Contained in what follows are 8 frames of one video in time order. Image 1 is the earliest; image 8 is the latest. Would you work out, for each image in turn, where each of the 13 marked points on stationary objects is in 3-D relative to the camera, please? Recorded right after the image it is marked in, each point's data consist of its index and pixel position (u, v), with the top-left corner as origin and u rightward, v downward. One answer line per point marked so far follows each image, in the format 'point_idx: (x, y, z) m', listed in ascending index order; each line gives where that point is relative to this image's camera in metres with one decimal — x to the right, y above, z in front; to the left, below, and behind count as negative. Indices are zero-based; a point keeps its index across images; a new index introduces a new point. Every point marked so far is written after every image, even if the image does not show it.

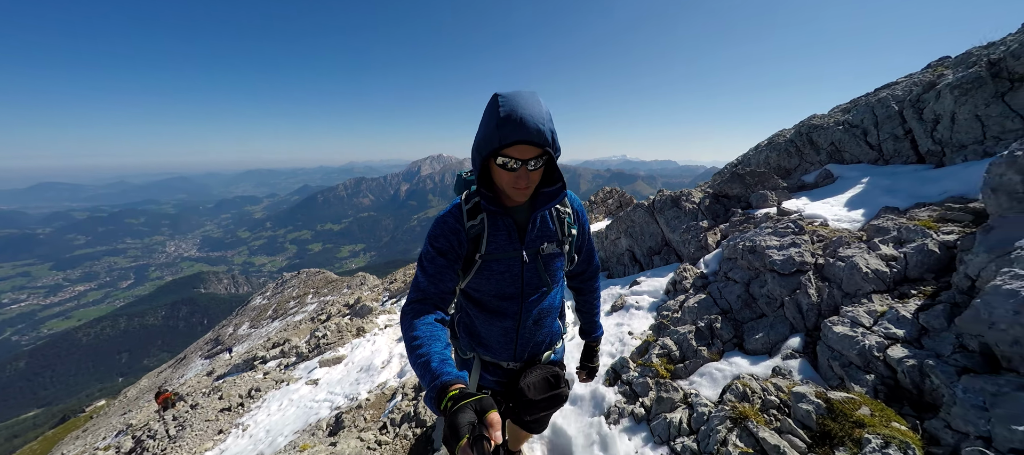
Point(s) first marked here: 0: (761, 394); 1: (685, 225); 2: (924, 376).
0: (+4.5, -3.0, +6.3) m
1: (+8.0, +0.1, +16.7) m
2: (+6.1, -2.3, +5.5) m
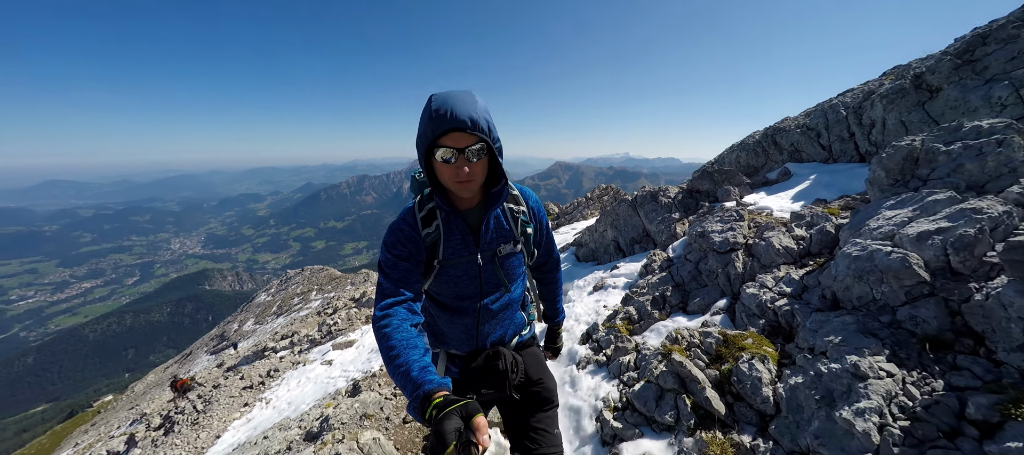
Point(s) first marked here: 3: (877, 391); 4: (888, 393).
0: (+4.1, -2.7, +8.4) m
1: (+7.8, +0.6, +18.9) m
2: (+5.8, -1.9, +7.7) m
3: (+5.1, -2.3, +5.1) m
4: (+5.1, -2.3, +5.0) m
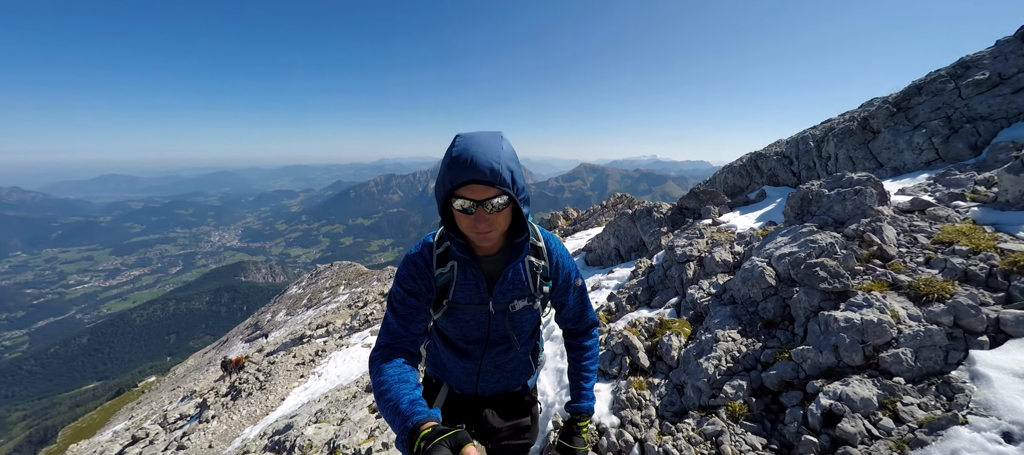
0: (+4.3, -3.2, +11.9) m
1: (+8.6, -0.1, +22.1) m
2: (+5.9, -2.5, +11.1) m
3: (+5.0, -2.8, +8.6) m
4: (+5.1, -2.9, +8.5) m
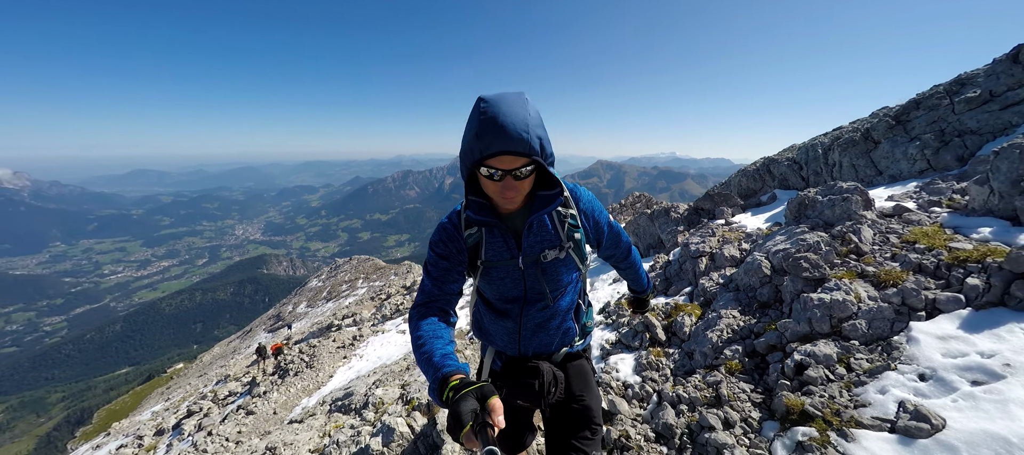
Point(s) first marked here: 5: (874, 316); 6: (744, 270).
0: (+5.8, -3.2, +14.2) m
1: (+10.6, -0.1, +24.2) m
2: (+7.4, -2.5, +13.3) m
3: (+6.4, -2.9, +10.9) m
4: (+6.4, -2.9, +10.8) m
5: (+8.6, -2.1, +8.6) m
6: (+7.9, -1.5, +12.2) m
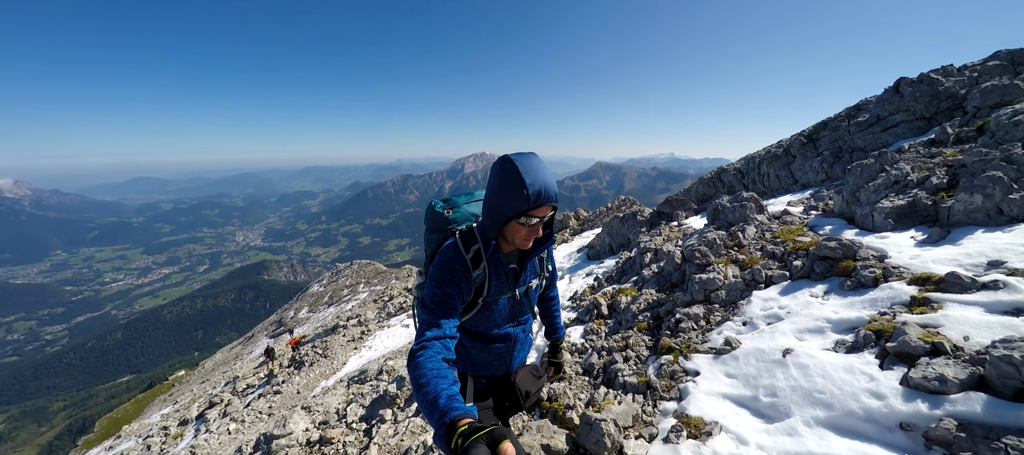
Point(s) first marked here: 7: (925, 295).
0: (+4.8, -3.3, +18.2) m
1: (+9.6, -0.1, +28.2) m
2: (+6.4, -2.5, +17.3) m
3: (+5.4, -2.9, +14.8) m
4: (+5.5, -2.9, +14.7) m
5: (+7.6, -2.1, +12.6) m
6: (+6.9, -1.5, +16.2) m
7: (+10.1, -1.7, +8.9) m
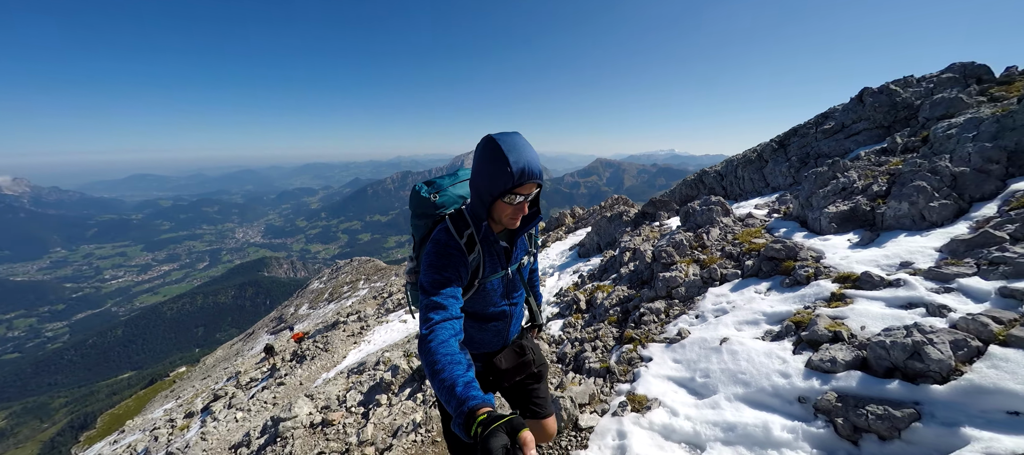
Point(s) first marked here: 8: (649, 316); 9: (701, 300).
0: (+4.1, -3.3, +19.7) m
1: (+8.9, -0.1, +29.6) m
2: (+5.7, -2.6, +18.7) m
3: (+4.7, -3.0, +16.3) m
4: (+4.8, -3.0, +16.2) m
5: (+6.9, -2.2, +14.0) m
6: (+6.2, -1.6, +17.6) m
7: (+9.4, -1.8, +10.3) m
8: (+5.1, -3.3, +13.5) m
9: (+6.9, -2.6, +13.2) m
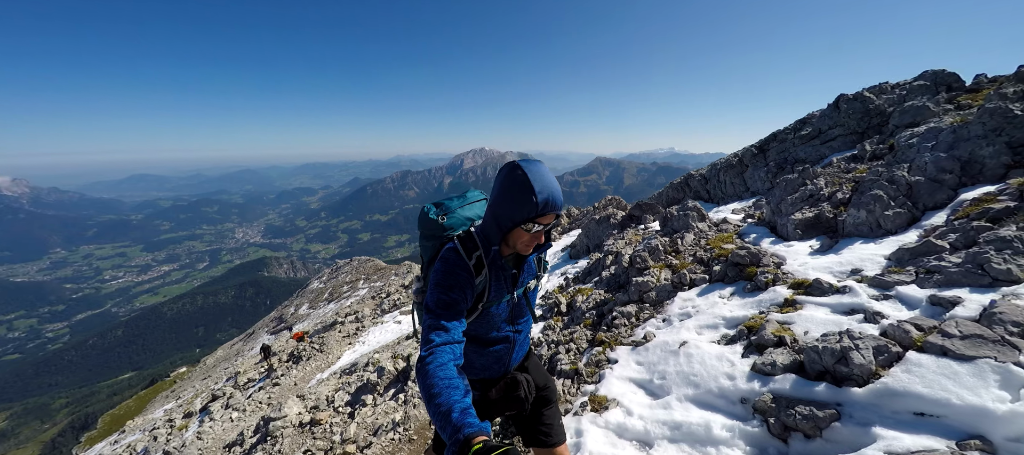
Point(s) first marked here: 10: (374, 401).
0: (+3.2, -3.6, +20.3) m
1: (+8.0, -0.4, +30.2) m
2: (+4.8, -2.9, +19.3) m
3: (+3.8, -3.3, +16.9) m
4: (+3.9, -3.3, +16.8) m
5: (+6.0, -2.5, +14.6) m
6: (+5.3, -1.9, +18.2) m
7: (+8.5, -2.1, +10.9) m
8: (+4.2, -3.6, +14.1) m
9: (+6.0, -2.9, +13.8) m
10: (-6.0, -7.6, +15.8) m
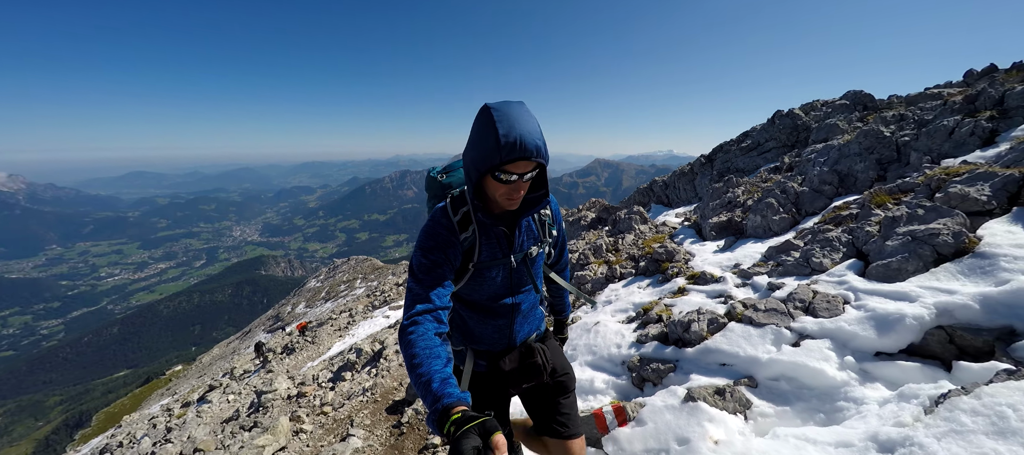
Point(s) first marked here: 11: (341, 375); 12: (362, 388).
0: (+1.1, -3.7, +22.8) m
1: (+5.8, -0.5, +32.8) m
2: (+2.7, -3.0, +21.9) m
3: (+1.7, -3.3, +19.4) m
4: (+1.8, -3.3, +19.3) m
5: (+3.9, -2.6, +17.1) m
6: (+3.2, -2.0, +20.8) m
7: (+6.4, -2.2, +13.5) m
8: (+2.1, -3.6, +16.6) m
9: (+3.9, -3.0, +16.3) m
10: (-8.1, -7.6, +18.3) m
11: (-9.1, -7.9, +19.2) m
12: (-6.5, -7.0, +15.6) m
